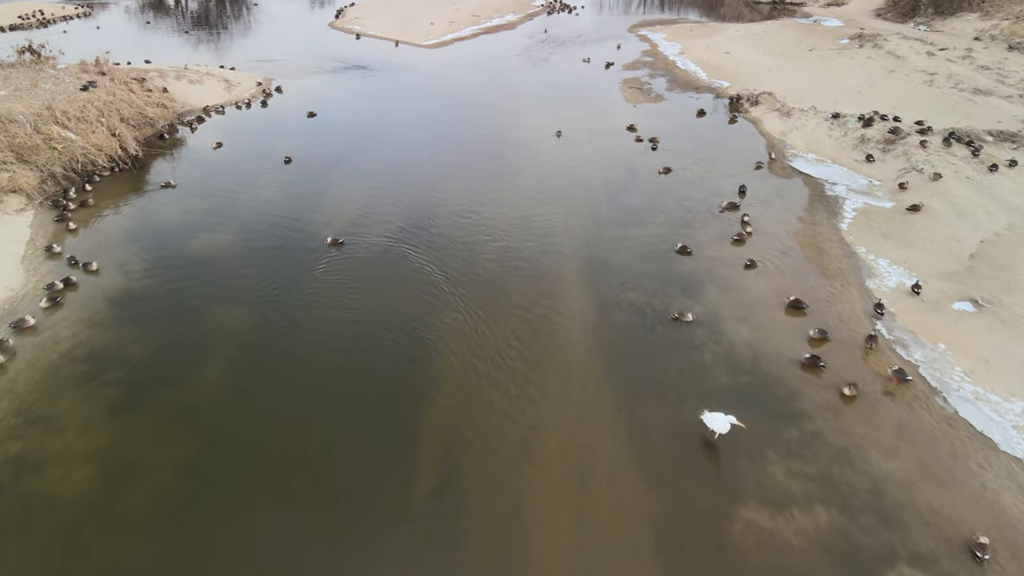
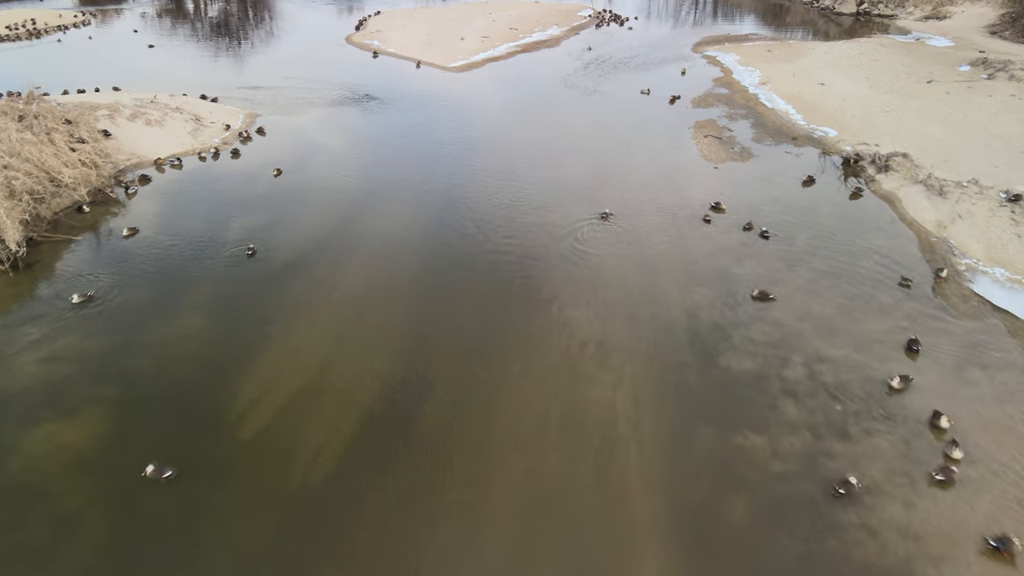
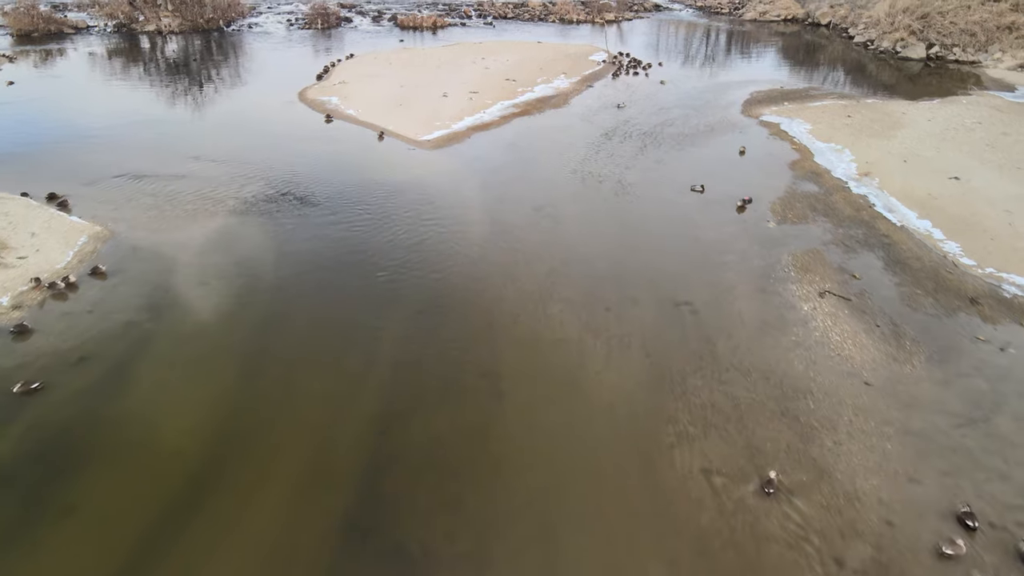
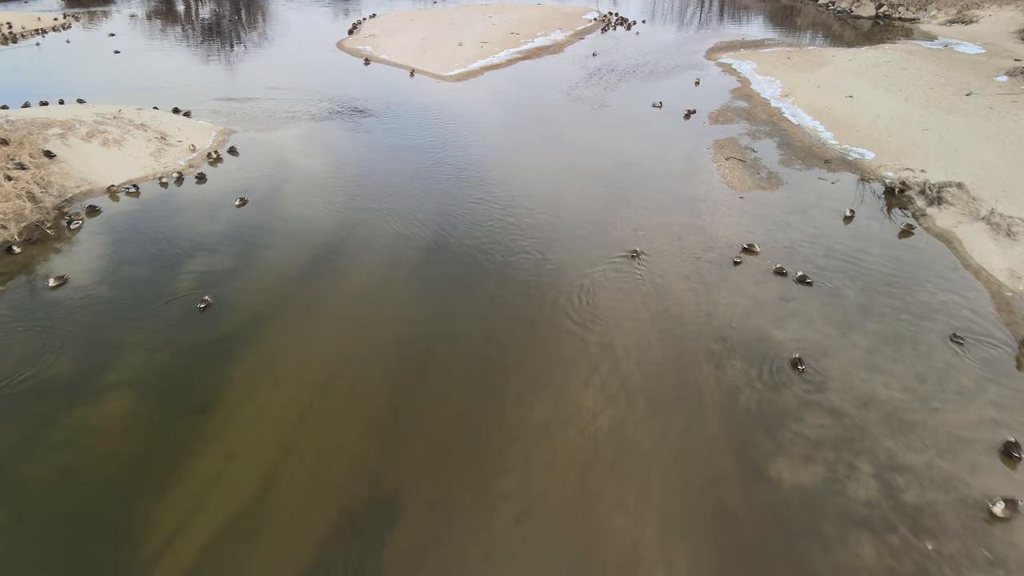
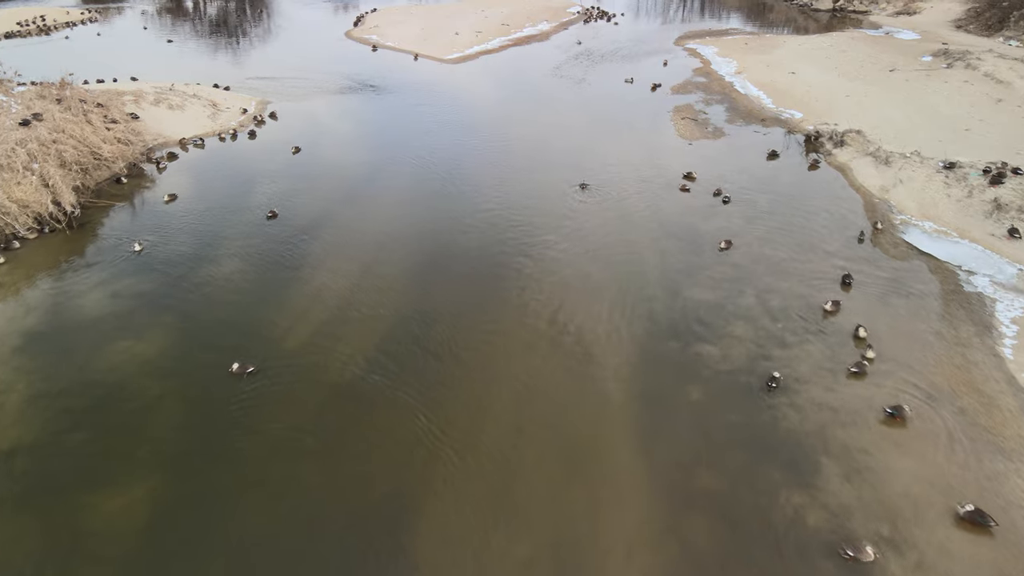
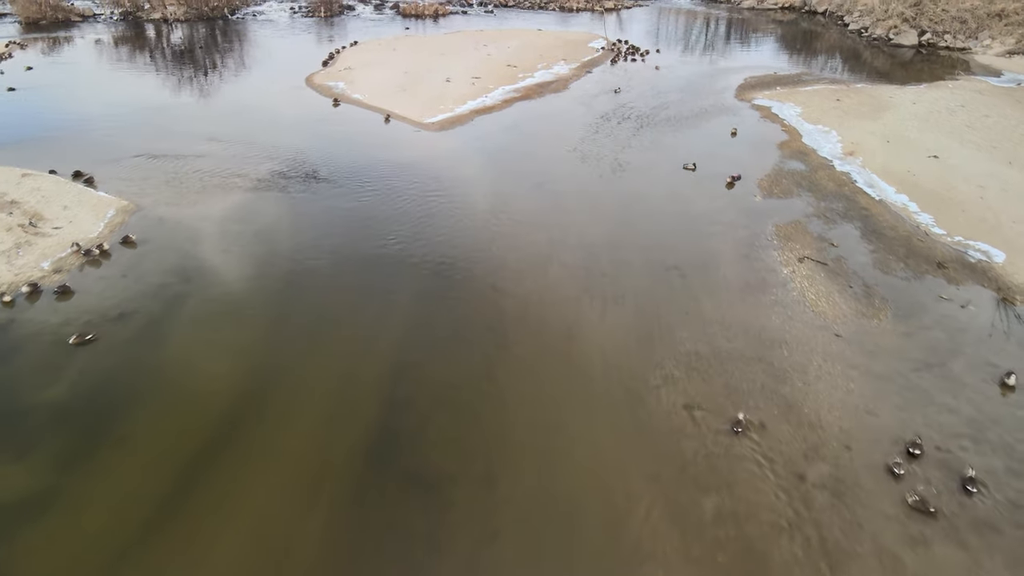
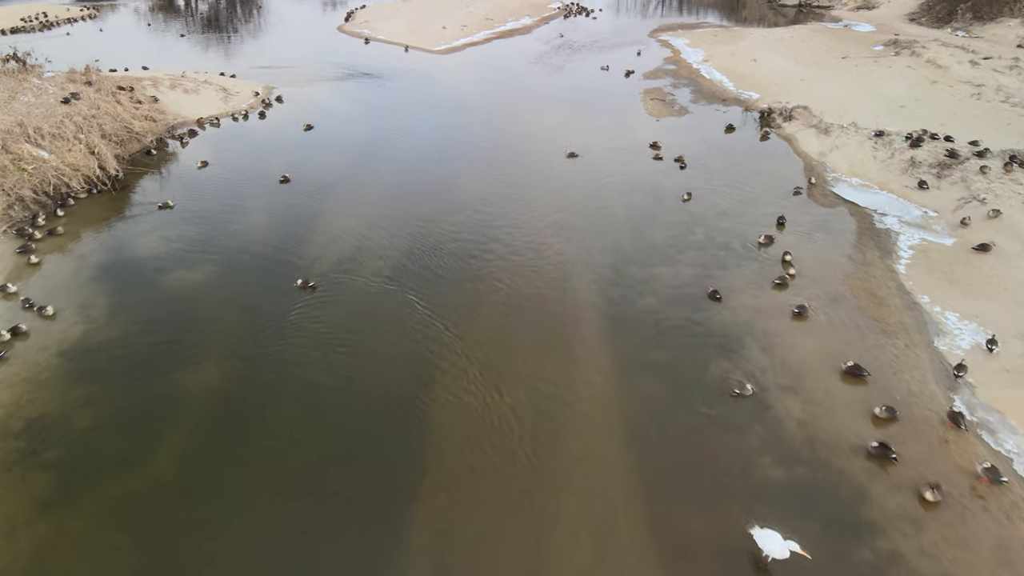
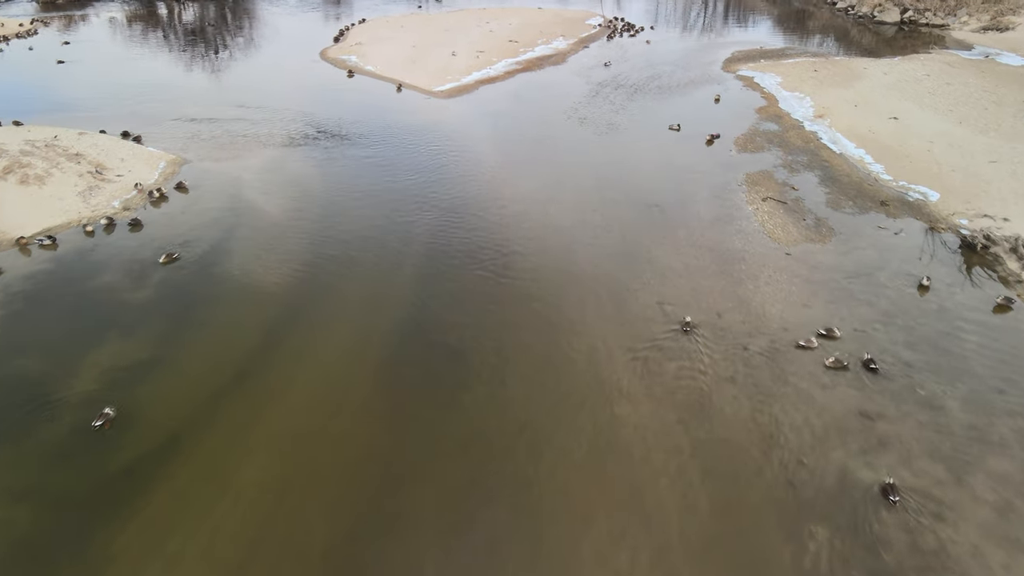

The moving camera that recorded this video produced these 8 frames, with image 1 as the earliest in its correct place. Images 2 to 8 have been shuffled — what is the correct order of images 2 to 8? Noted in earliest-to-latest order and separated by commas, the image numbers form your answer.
7, 5, 2, 4, 8, 6, 3
